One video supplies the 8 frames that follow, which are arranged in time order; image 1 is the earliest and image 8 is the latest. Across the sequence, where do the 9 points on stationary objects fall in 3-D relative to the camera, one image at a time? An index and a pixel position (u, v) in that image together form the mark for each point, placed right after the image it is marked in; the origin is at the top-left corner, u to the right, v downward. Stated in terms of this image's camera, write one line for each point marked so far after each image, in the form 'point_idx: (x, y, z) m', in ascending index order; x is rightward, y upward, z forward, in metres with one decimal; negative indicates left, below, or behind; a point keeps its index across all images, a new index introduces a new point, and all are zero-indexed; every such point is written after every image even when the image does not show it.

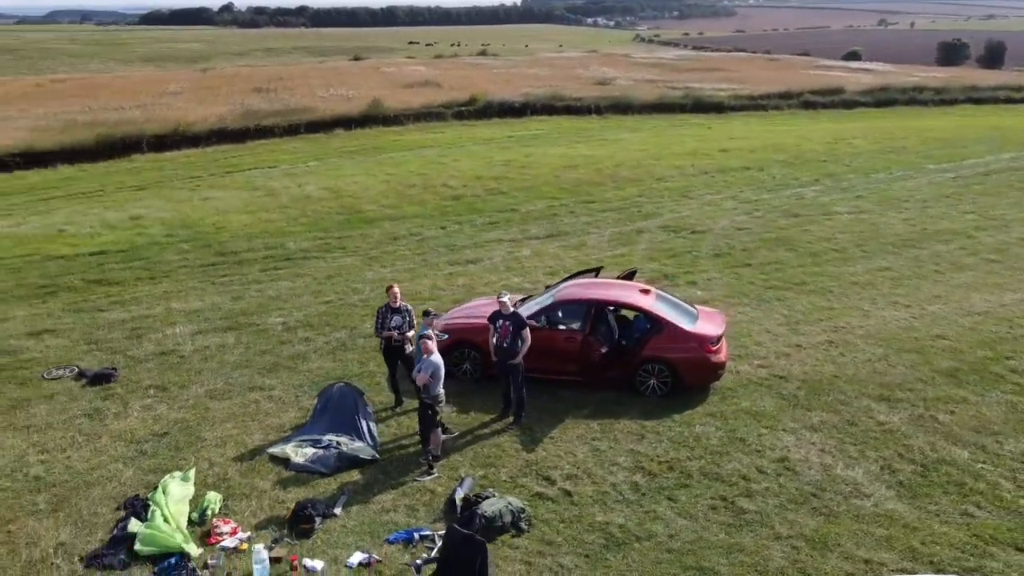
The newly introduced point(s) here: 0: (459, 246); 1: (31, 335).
0: (-1.2, +0.9, +17.7) m
1: (-7.3, -0.7, +12.2) m
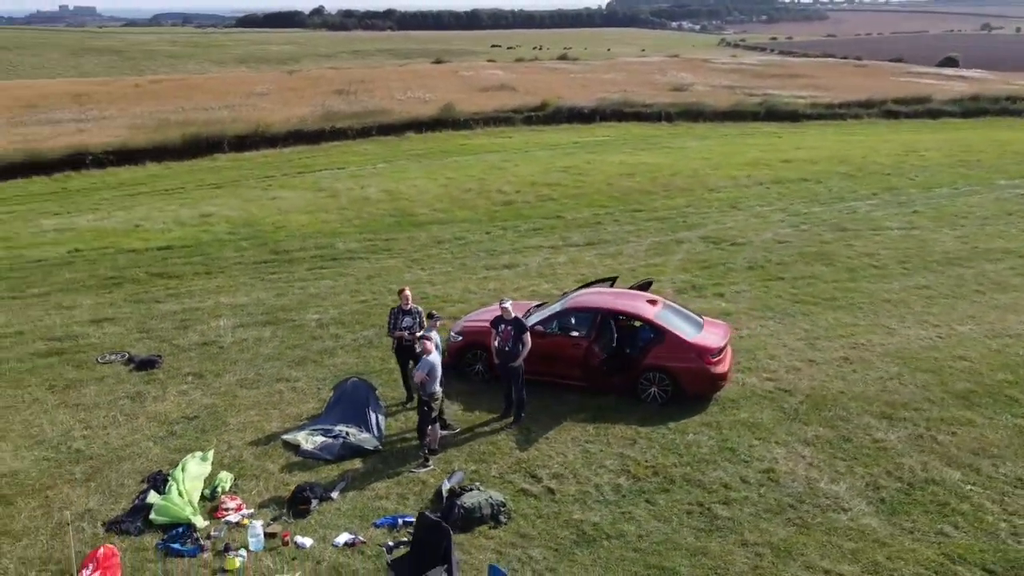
0: (-0.4, +0.8, +18.3) m
1: (-7.0, -0.6, +13.4) m
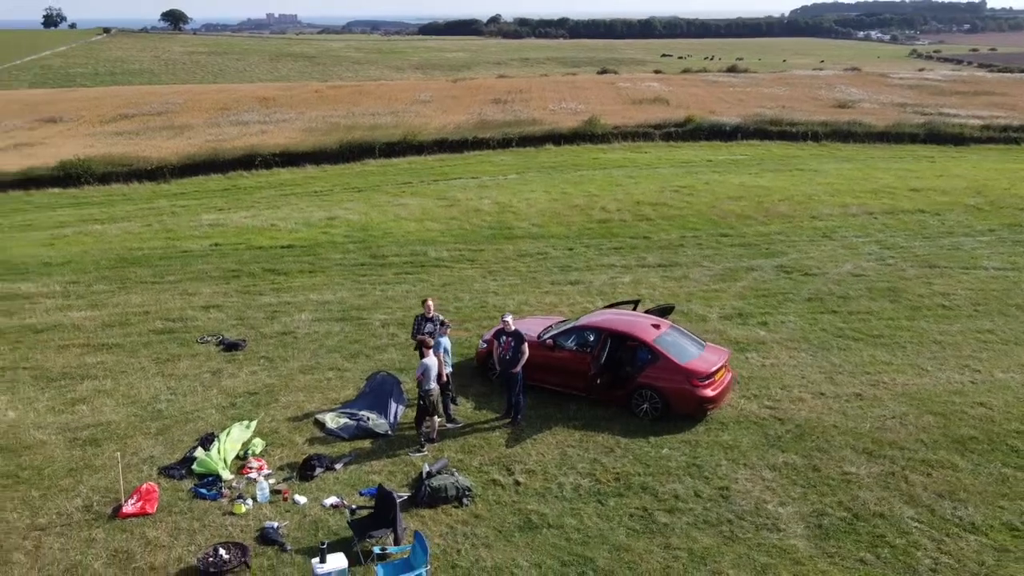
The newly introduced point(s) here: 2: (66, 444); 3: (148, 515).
0: (+1.4, +0.5, +19.5) m
1: (-6.1, -0.4, +16.0) m
2: (-5.8, -2.0, +10.5) m
3: (-4.0, -2.5, +8.8) m
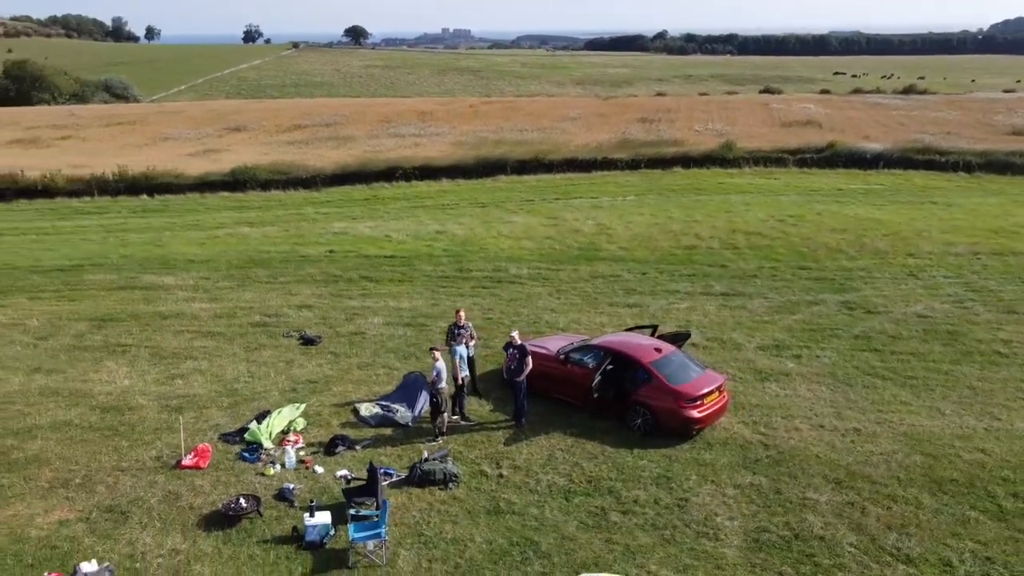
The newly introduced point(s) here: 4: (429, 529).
0: (+3.1, -0.1, +20.7) m
1: (-4.9, -0.4, +18.7) m
2: (-5.8, -1.9, +13.1) m
3: (-4.3, -2.5, +11.2) m
4: (-1.0, -3.0, +10.0) m
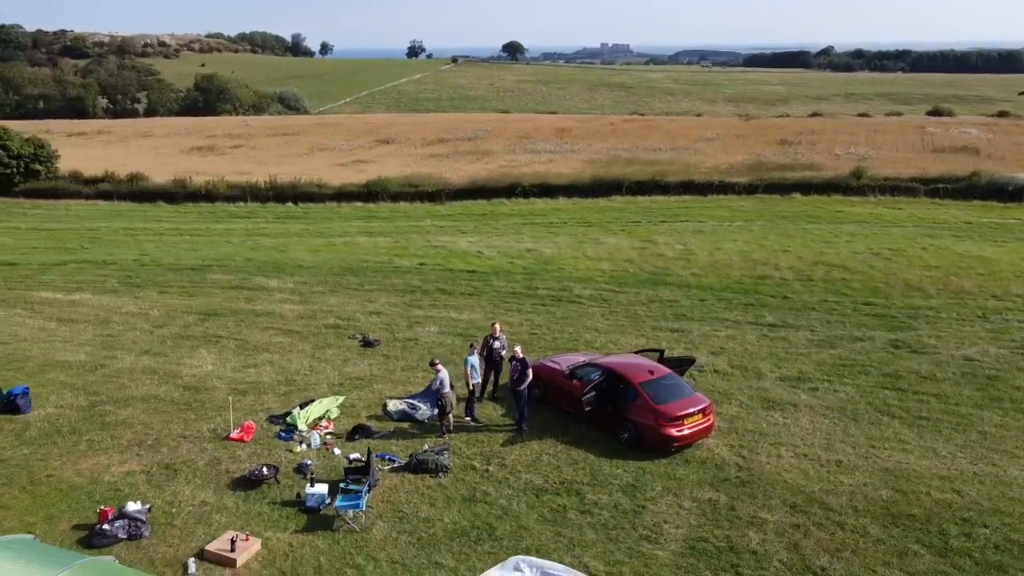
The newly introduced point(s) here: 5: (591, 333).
0: (+4.6, -0.8, +21.7) m
1: (-3.7, -0.6, +21.1) m
2: (-5.6, -2.0, +15.8) m
3: (-4.5, -2.6, +13.6) m
4: (-1.5, -3.2, +11.9) m
5: (+1.9, -1.1, +19.9) m
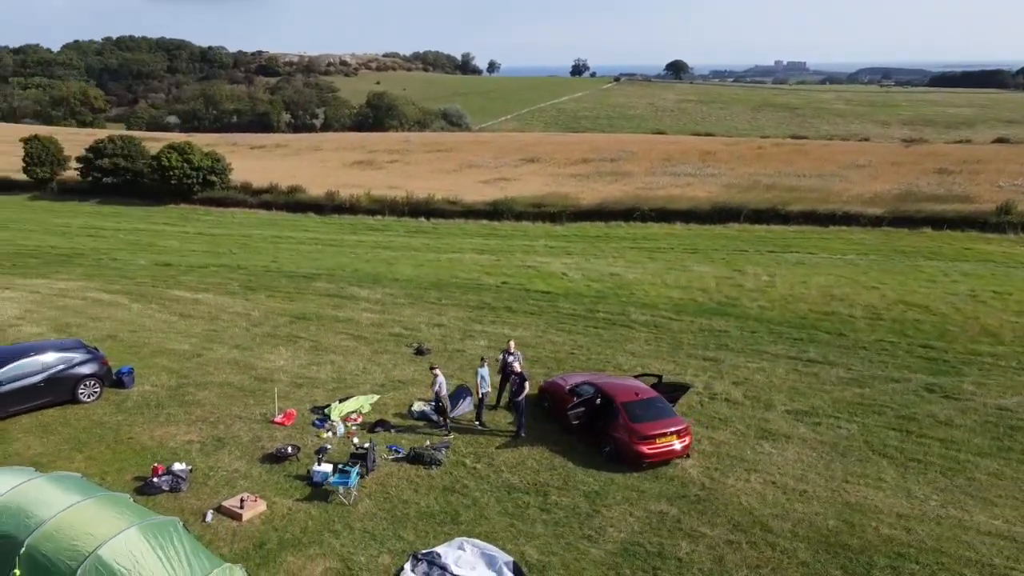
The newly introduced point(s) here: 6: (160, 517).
0: (+5.9, -1.6, +22.6) m
1: (-2.3, -1.1, +23.6) m
2: (-5.2, -2.2, +18.7) m
3: (-4.6, -2.8, +16.3) m
4: (-2.0, -3.5, +14.1) m
5: (+3.0, -1.8, +21.4) m
6: (-4.5, -2.9, +10.4) m
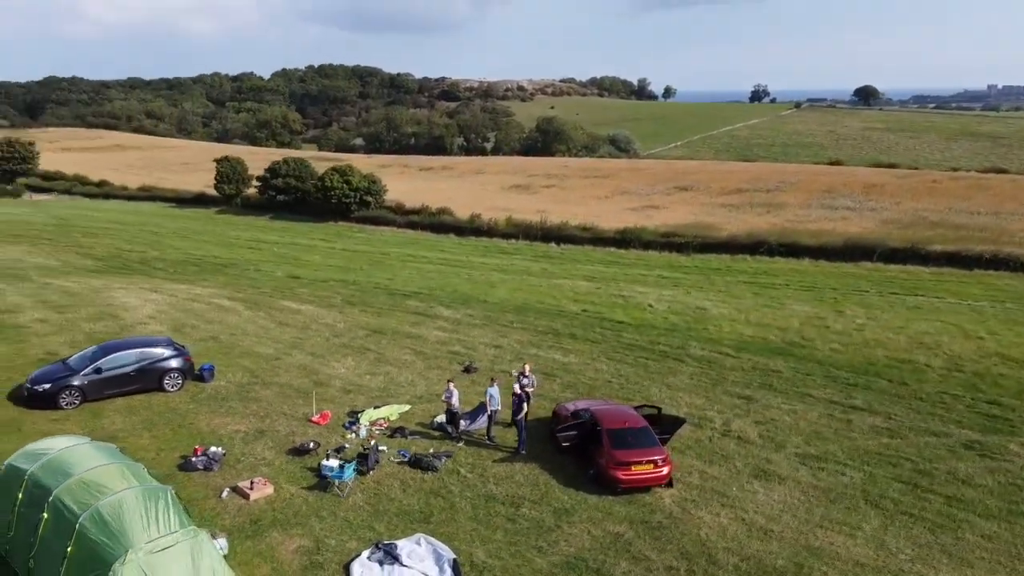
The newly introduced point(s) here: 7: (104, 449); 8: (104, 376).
0: (+7.2, -2.7, +22.6) m
1: (-0.6, -1.8, +25.3) m
2: (-4.5, -2.6, +21.1) m
3: (-4.5, -3.1, +18.7) m
4: (-2.5, -3.9, +15.9) m
5: (+4.0, -2.7, +22.0) m
6: (-5.6, -3.1, +12.8) m
7: (-7.0, -2.8, +14.0) m
8: (-9.7, -2.1, +19.3) m
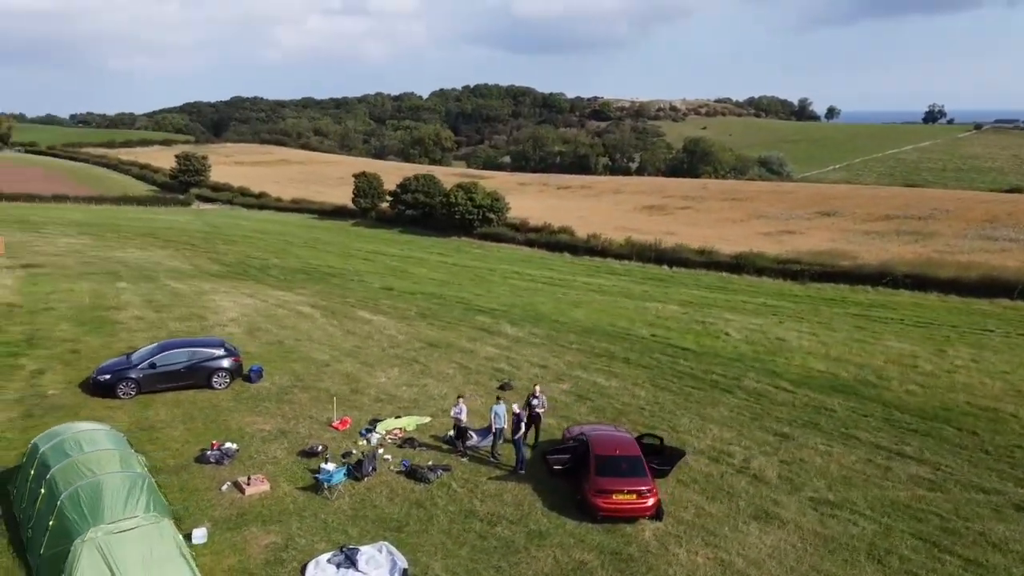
0: (+8.0, -3.6, +21.3) m
1: (+0.8, -2.4, +25.4) m
2: (-3.8, -2.9, +22.0) m
3: (-4.2, -3.4, +19.5) m
4: (-2.8, -4.2, +16.4) m
5: (+4.8, -3.4, +21.3) m
6: (-6.4, -3.1, +14.0) m
7: (-7.6, -2.8, +15.4) m
8: (-9.2, -2.2, +21.1) m
